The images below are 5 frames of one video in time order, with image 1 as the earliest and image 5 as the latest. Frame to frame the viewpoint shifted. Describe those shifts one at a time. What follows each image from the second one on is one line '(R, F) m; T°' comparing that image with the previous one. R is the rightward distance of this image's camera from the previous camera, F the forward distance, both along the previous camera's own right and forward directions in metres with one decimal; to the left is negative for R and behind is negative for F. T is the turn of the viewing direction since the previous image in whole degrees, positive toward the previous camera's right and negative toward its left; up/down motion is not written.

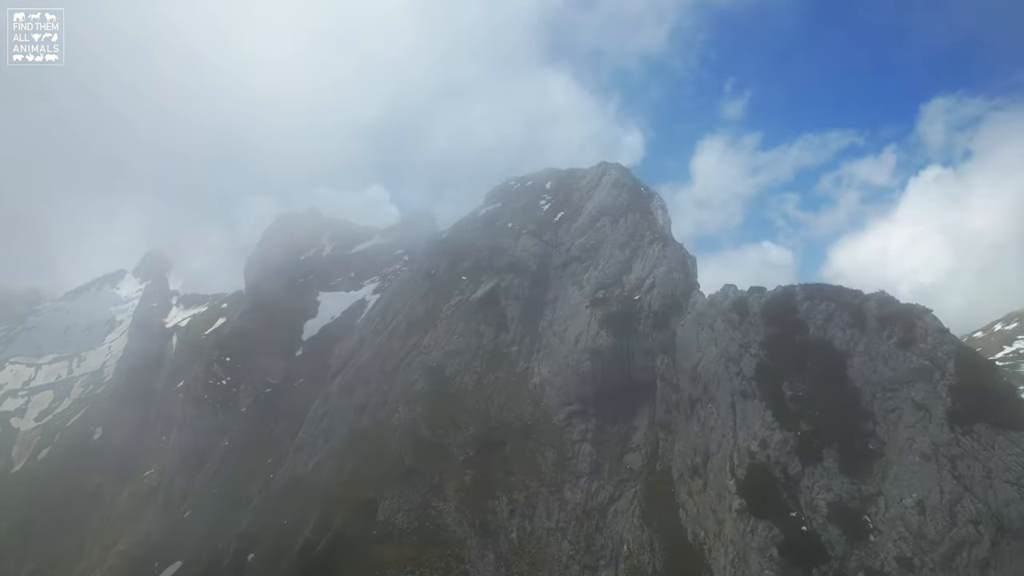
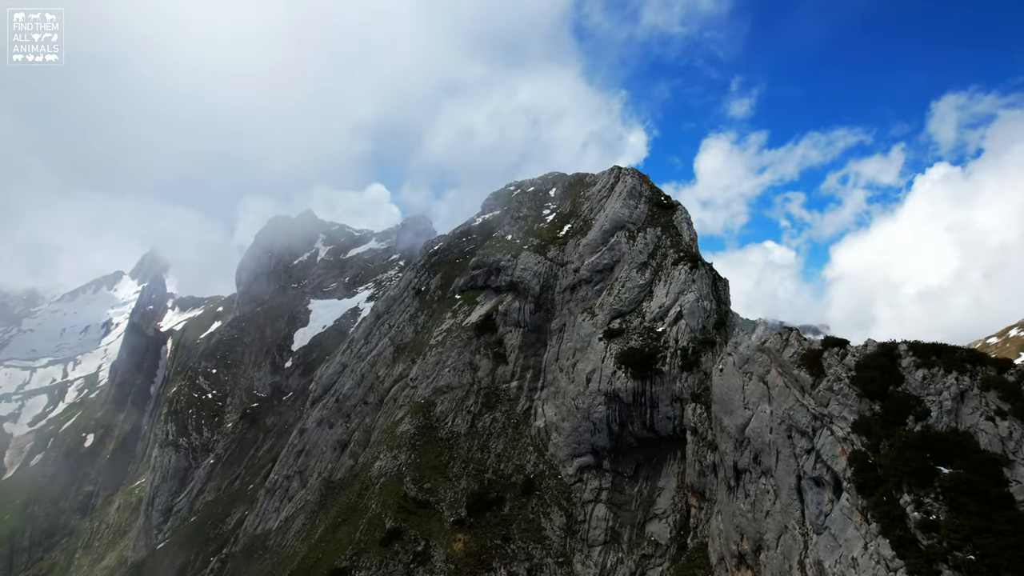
(+0.2, +12.4) m; 0°
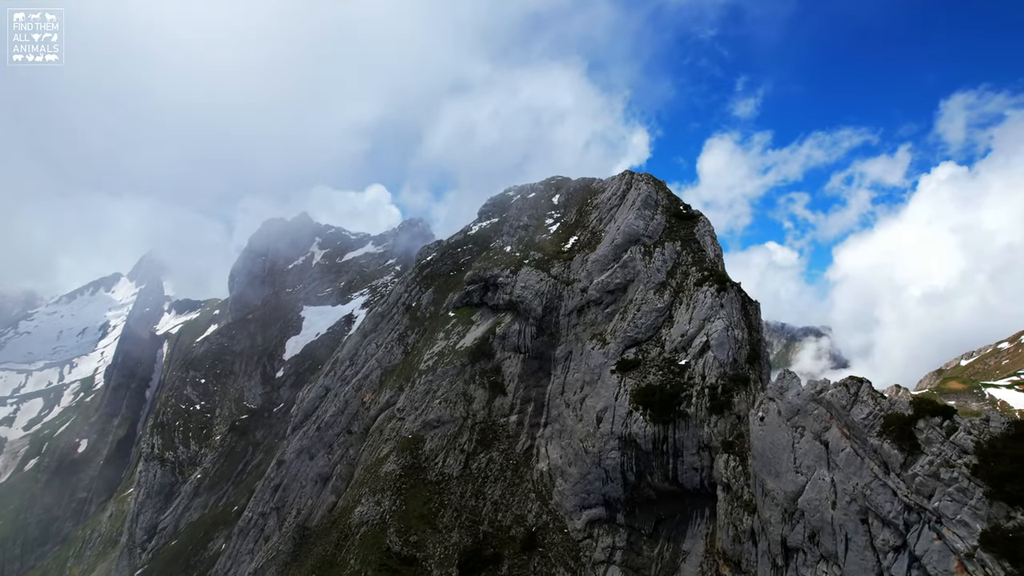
(+0.2, +9.0) m; 0°
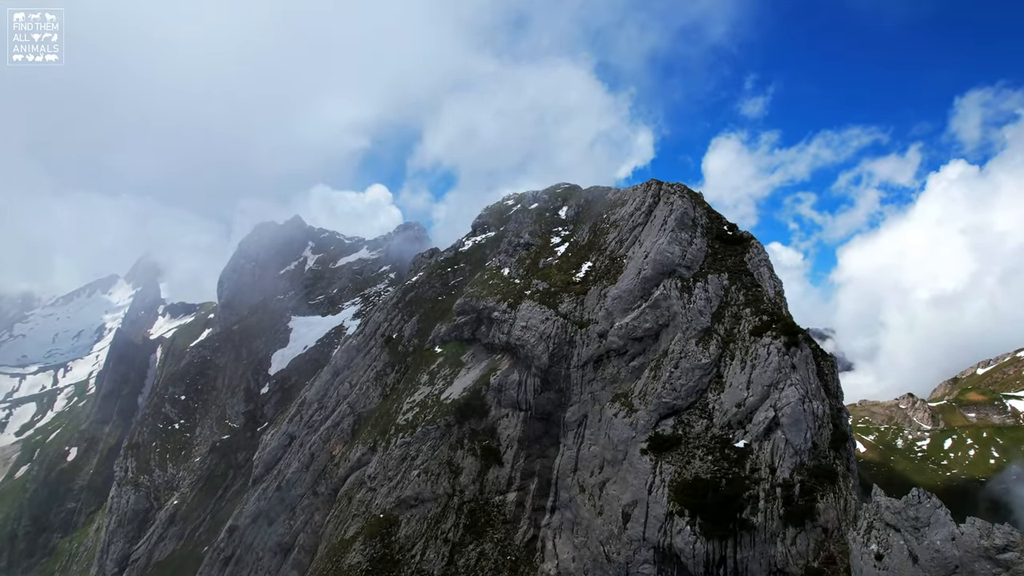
(+0.3, +14.5) m; 0°
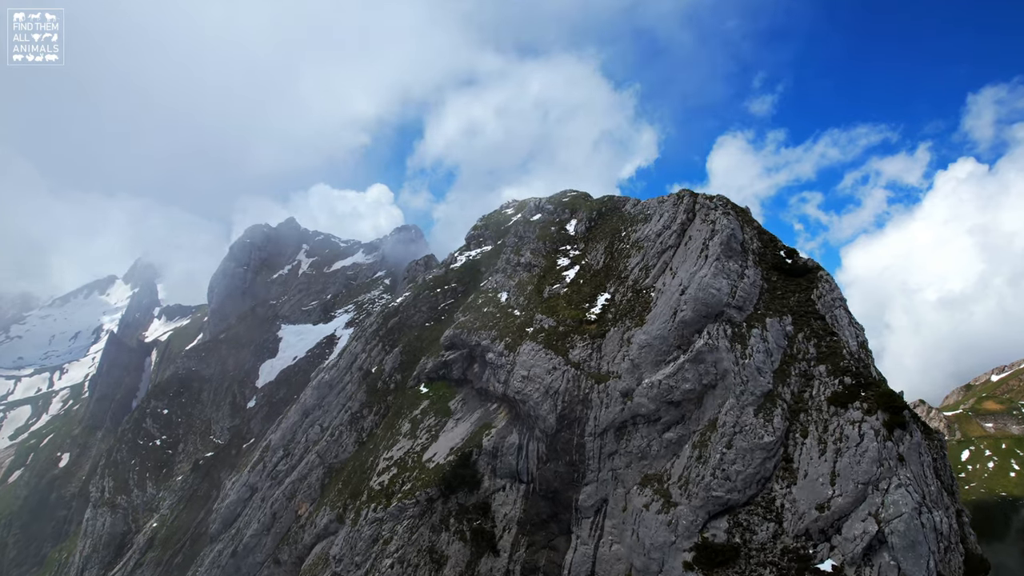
(+0.2, +11.5) m; 0°
